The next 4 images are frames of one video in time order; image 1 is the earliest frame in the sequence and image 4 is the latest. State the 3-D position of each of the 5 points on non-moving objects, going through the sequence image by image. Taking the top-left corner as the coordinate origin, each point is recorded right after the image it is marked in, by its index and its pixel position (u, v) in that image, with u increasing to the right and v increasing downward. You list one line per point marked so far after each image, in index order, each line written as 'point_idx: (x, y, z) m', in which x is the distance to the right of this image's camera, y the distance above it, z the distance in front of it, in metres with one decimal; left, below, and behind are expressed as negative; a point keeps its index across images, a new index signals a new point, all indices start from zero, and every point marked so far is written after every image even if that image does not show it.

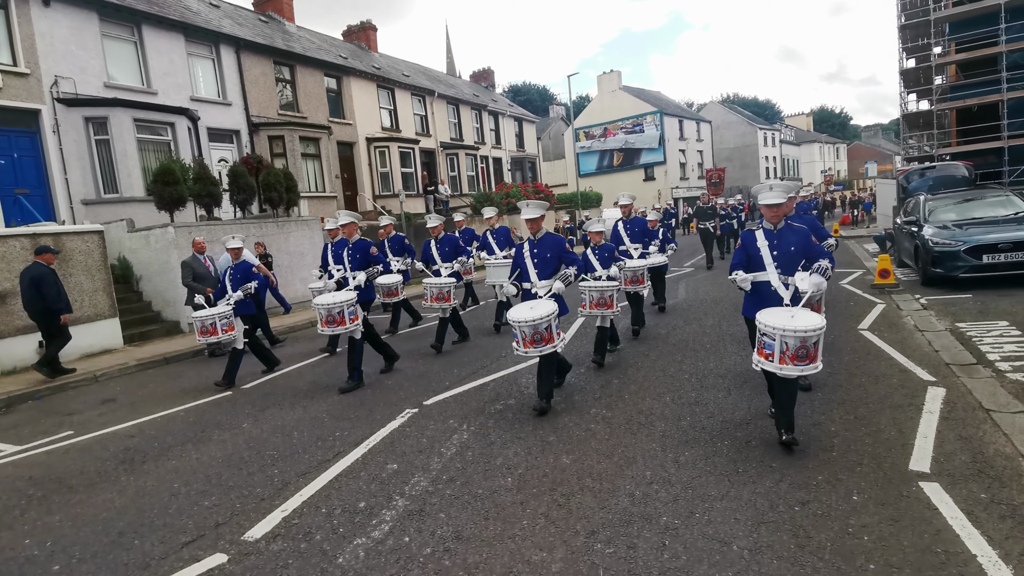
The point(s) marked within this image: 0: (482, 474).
0: (-0.2, -1.5, +4.4) m
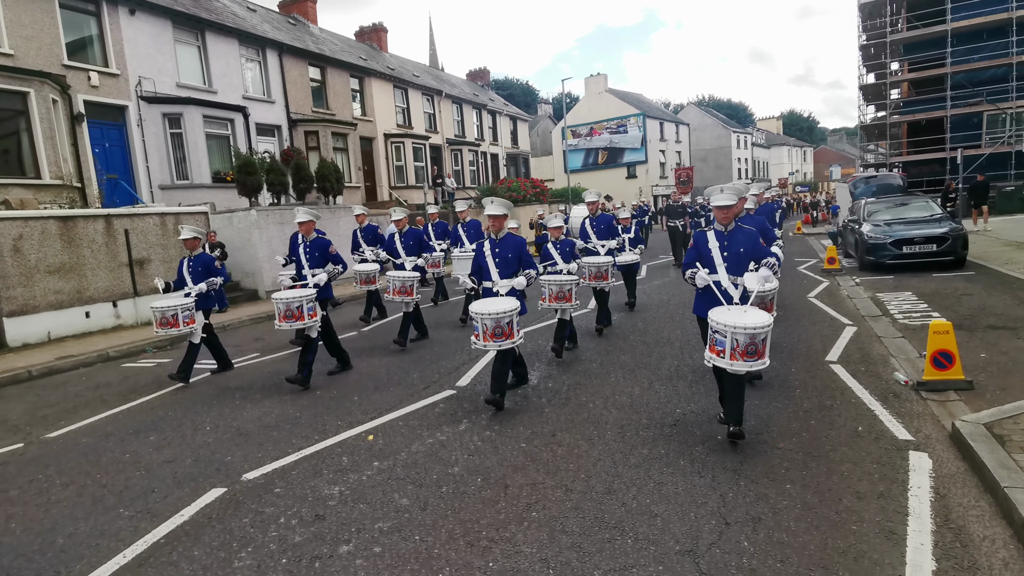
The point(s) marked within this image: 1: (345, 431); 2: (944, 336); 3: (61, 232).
0: (+0.8, -1.0, +7.1) m
1: (-1.5, -1.3, +5.1) m
2: (+4.4, -0.5, +5.7) m
3: (-8.6, +1.1, +10.7) m
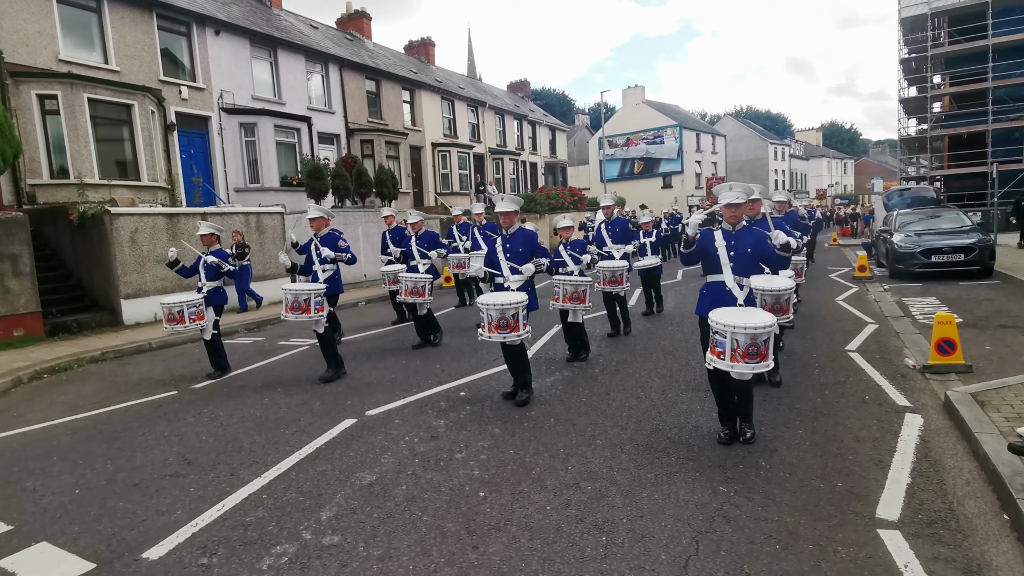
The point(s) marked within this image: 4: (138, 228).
0: (+1.6, -0.9, +8.2) m
1: (-0.9, -1.1, +6.3) m
2: (+5.1, -0.4, +6.6) m
3: (-7.6, +1.3, +12.3) m
4: (-7.9, +1.3, +11.8) m
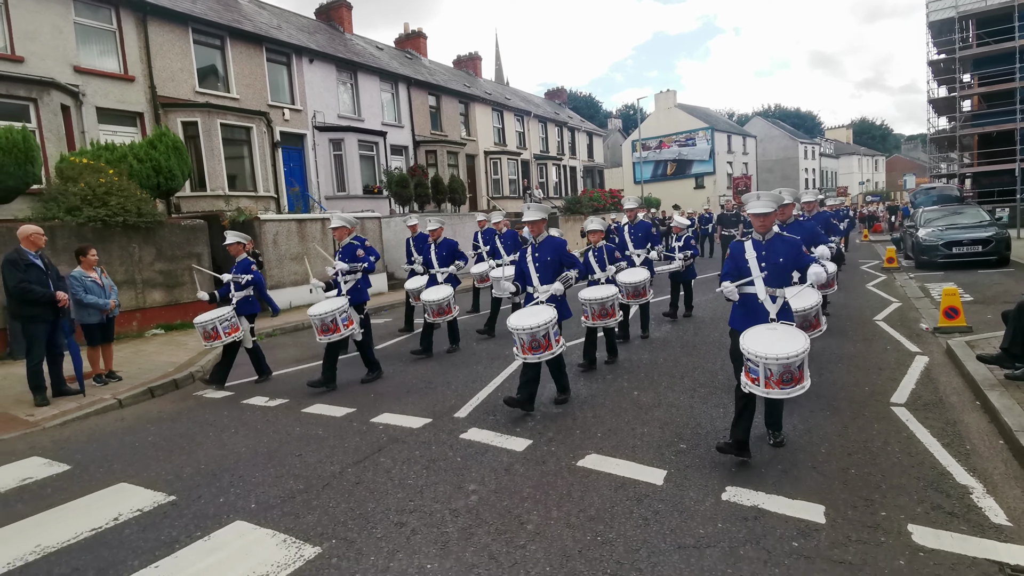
0: (+3.4, -0.6, +10.4) m
1: (+0.8, -0.9, +8.6) m
2: (+6.8, -0.1, +8.6) m
3: (-5.7, +1.5, +14.9) m
4: (-6.0, +1.4, +14.4) m
